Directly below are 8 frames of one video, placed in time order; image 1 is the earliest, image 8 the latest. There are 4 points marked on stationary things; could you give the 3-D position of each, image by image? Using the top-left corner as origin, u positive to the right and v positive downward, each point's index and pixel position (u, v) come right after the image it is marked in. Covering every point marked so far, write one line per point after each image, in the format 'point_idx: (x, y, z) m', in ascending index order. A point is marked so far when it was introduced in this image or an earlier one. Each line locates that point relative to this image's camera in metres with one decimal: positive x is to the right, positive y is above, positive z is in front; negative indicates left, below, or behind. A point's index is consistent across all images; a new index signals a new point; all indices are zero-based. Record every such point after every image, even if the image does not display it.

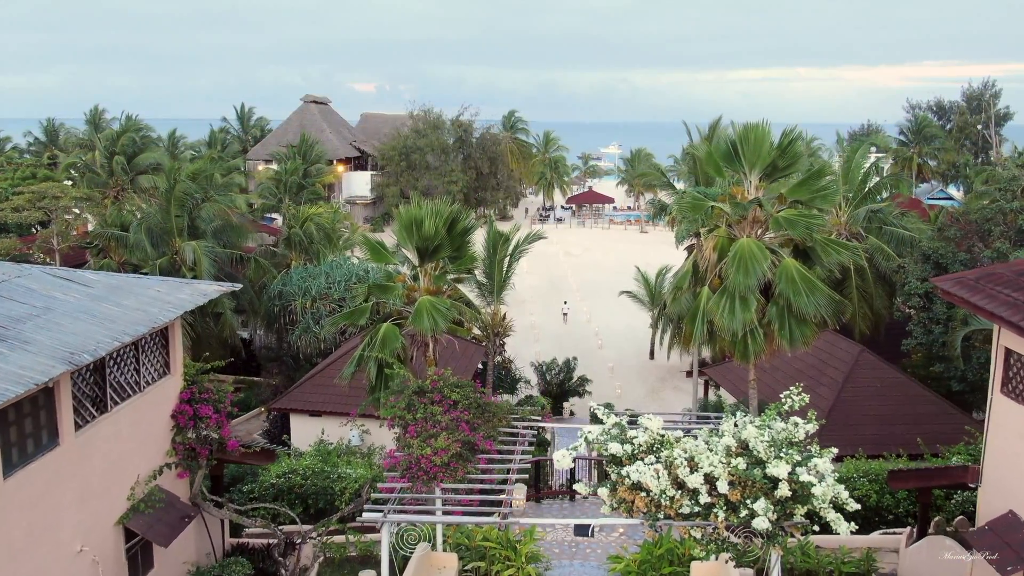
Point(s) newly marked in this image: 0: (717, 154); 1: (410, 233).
0: (+2.6, +1.7, +9.1) m
1: (-1.2, +0.6, +8.7) m
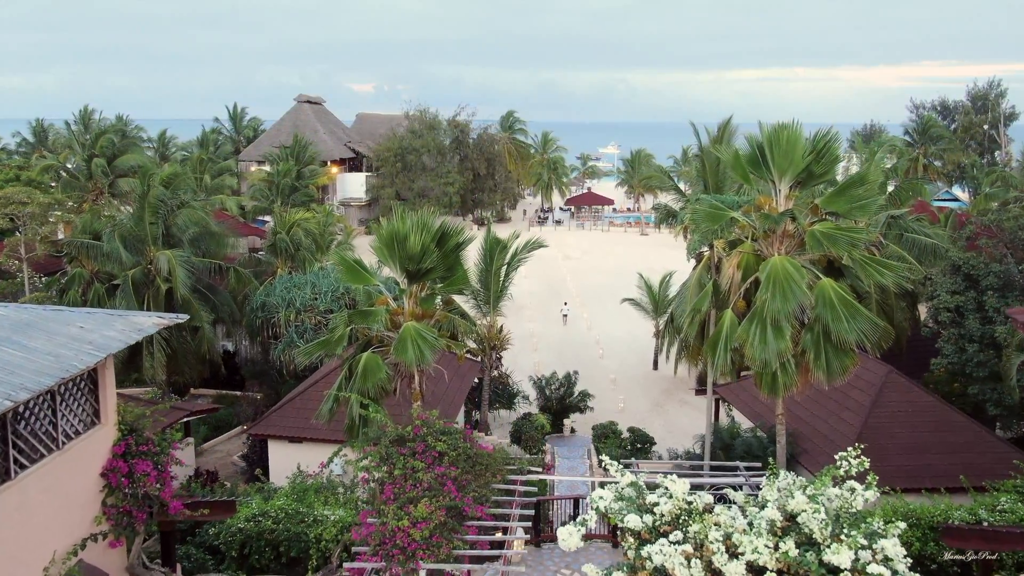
0: (+2.5, +1.4, +8.1) m
1: (-1.2, +0.4, +7.6) m
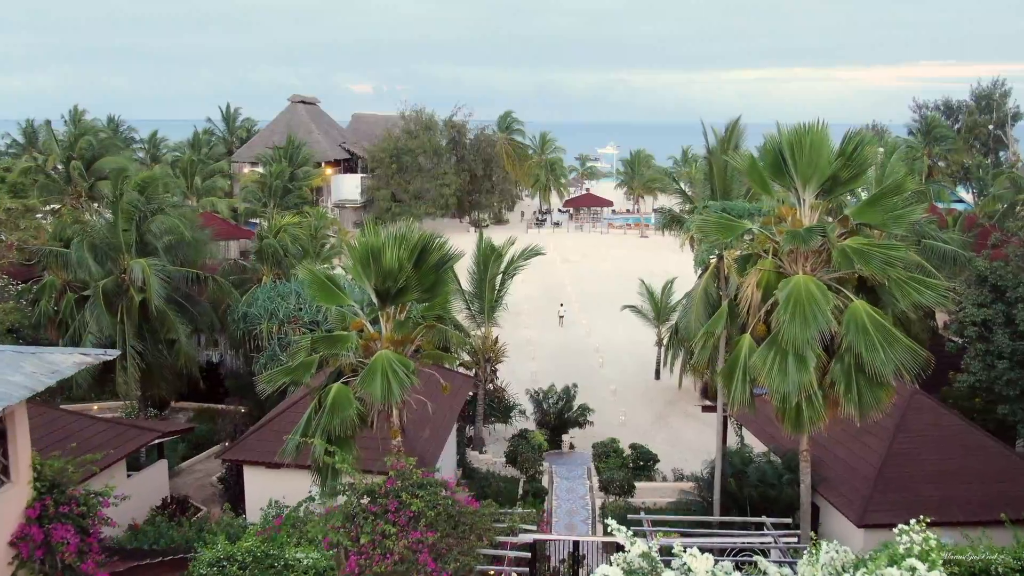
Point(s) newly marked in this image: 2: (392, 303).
0: (+2.5, +1.2, +7.2) m
1: (-1.3, +0.2, +6.7) m
2: (-1.2, -0.1, +7.0) m
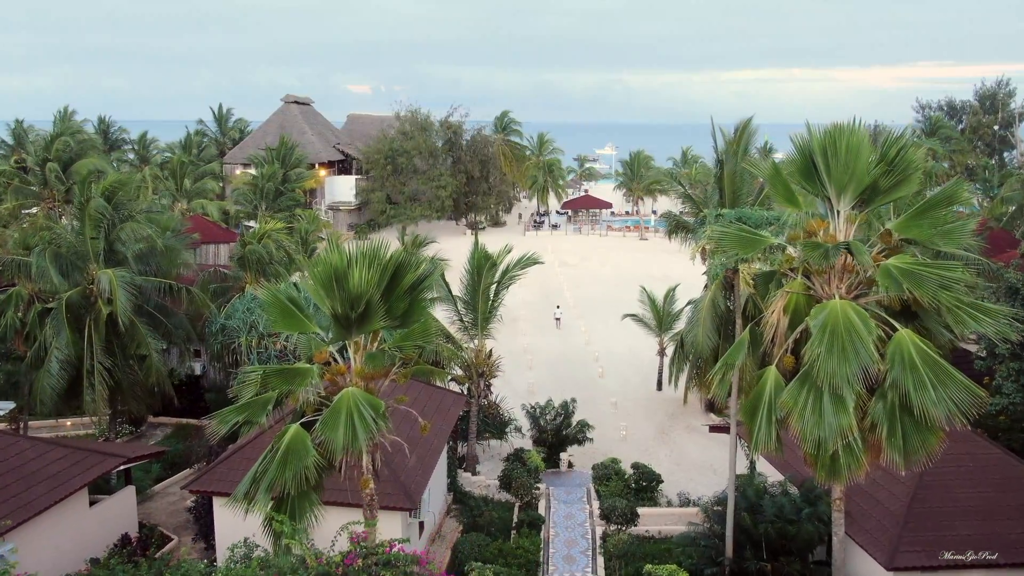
0: (+2.4, +1.0, +6.2) m
1: (-1.4, 0.0, +5.8) m
2: (-1.3, -0.4, +6.0) m
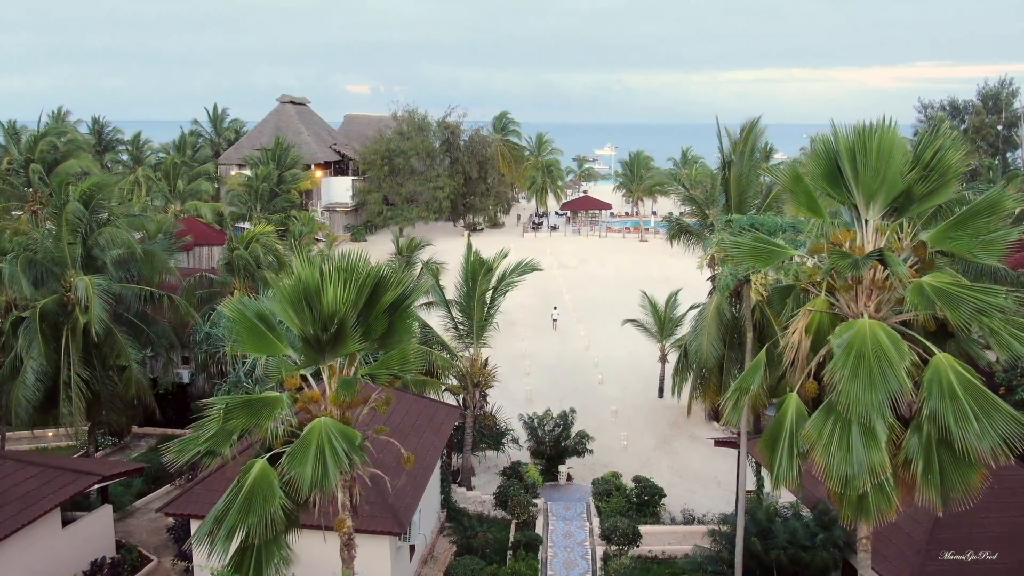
0: (+2.3, +0.9, +5.6) m
1: (-1.5, -0.2, +5.2) m
2: (-1.3, -0.5, +5.4) m
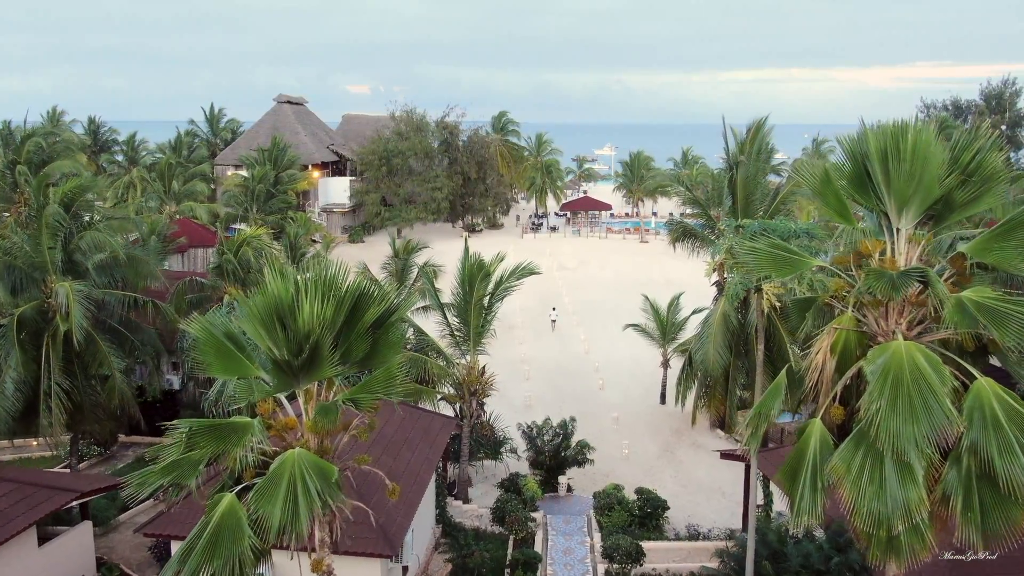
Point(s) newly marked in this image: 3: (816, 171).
0: (+2.3, +0.8, +5.1) m
1: (-1.5, -0.3, +4.7) m
2: (-1.3, -0.6, +4.9) m
3: (+2.3, +0.9, +5.5) m
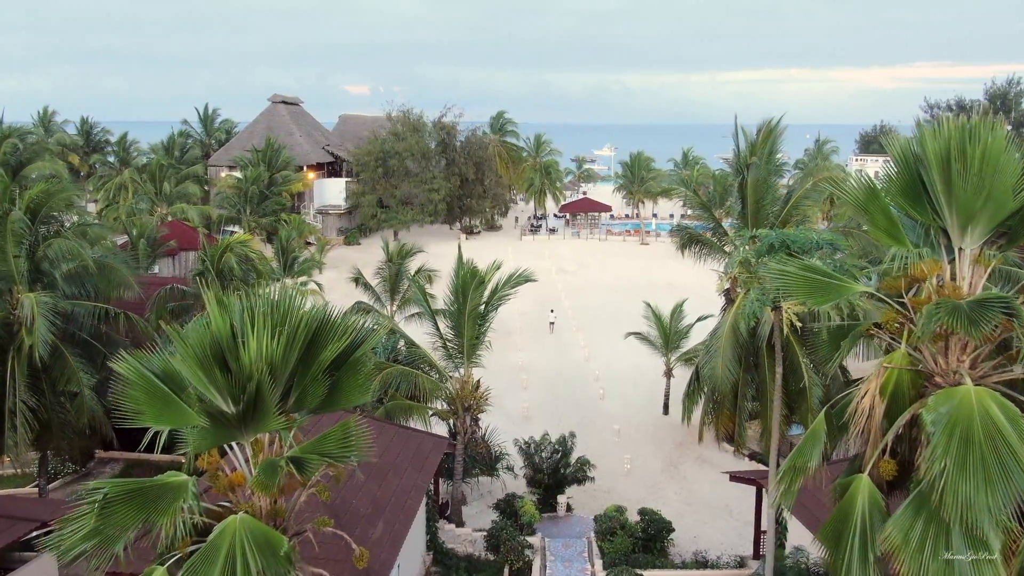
0: (+2.2, +0.6, +4.3) m
1: (-1.6, -0.4, +3.9) m
2: (-1.4, -0.8, +4.1) m
3: (+2.2, +0.7, +4.7) m
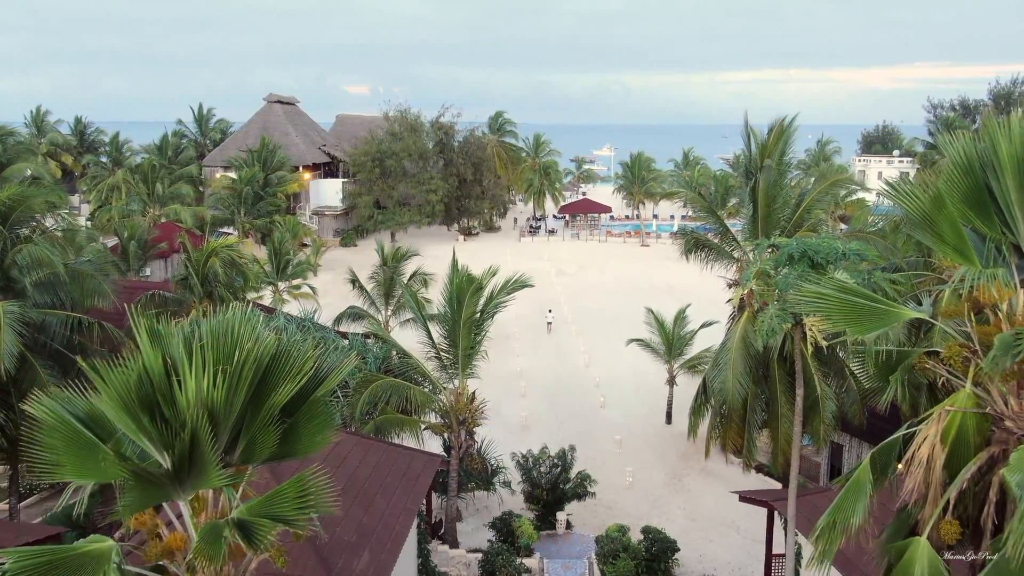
0: (+2.2, +0.5, +3.7) m
1: (-1.6, -0.6, +3.2) m
2: (-1.5, -0.9, +3.5) m
3: (+2.2, +0.6, +4.1) m
